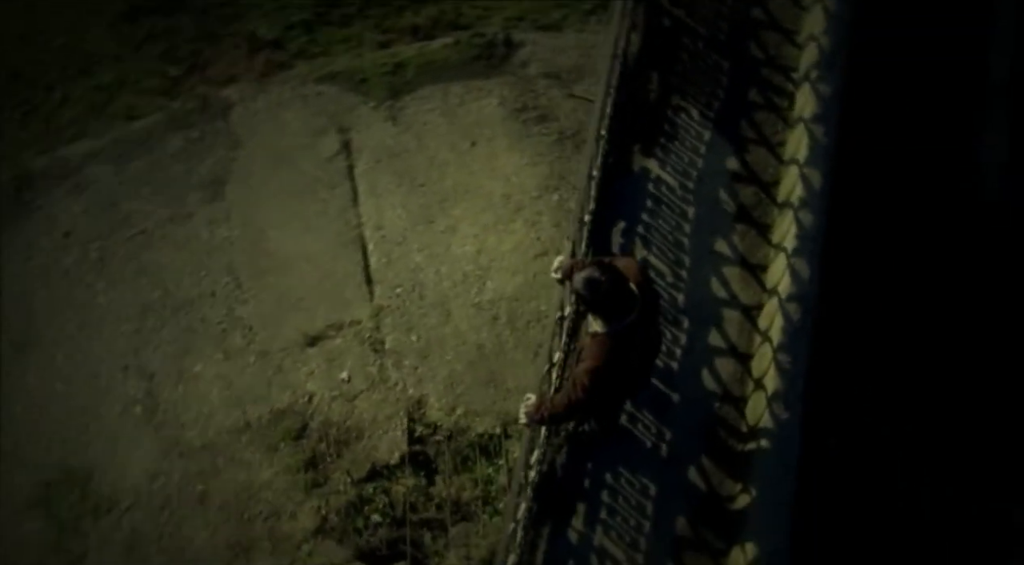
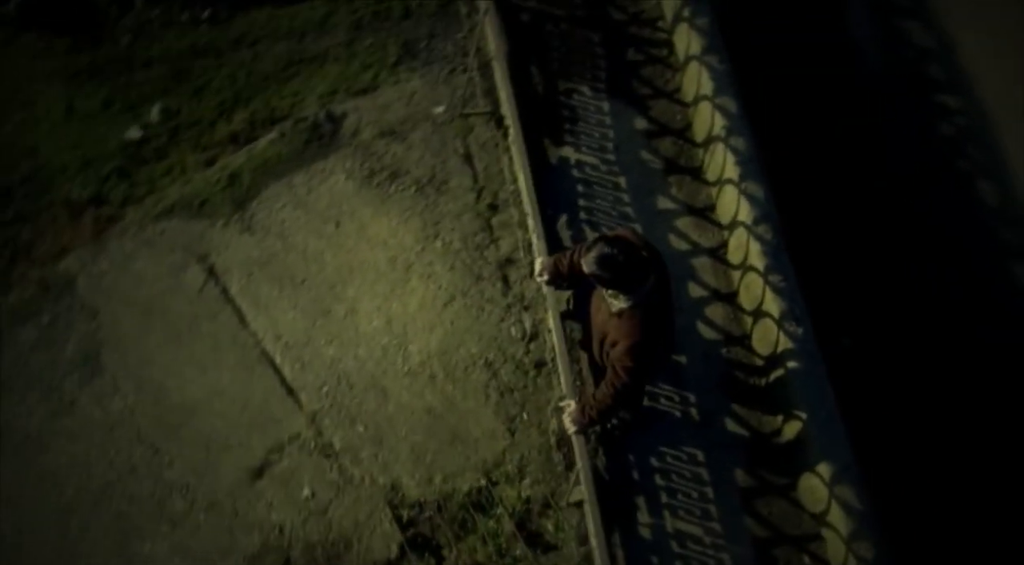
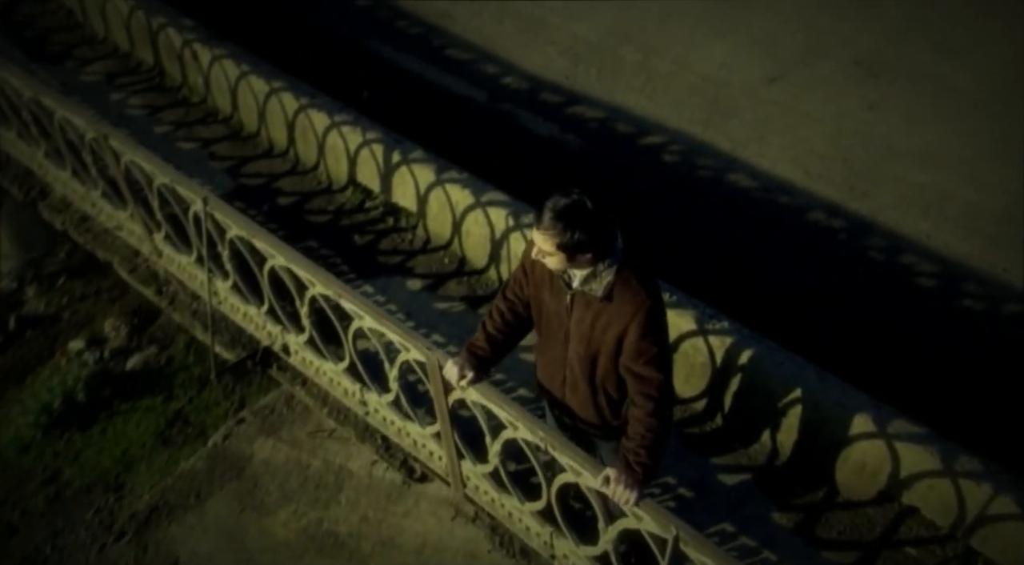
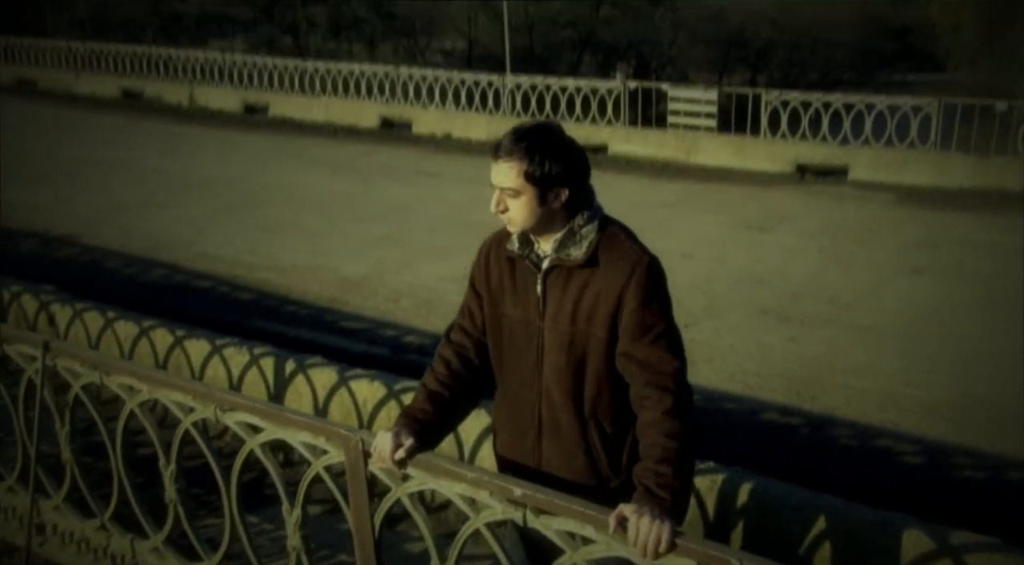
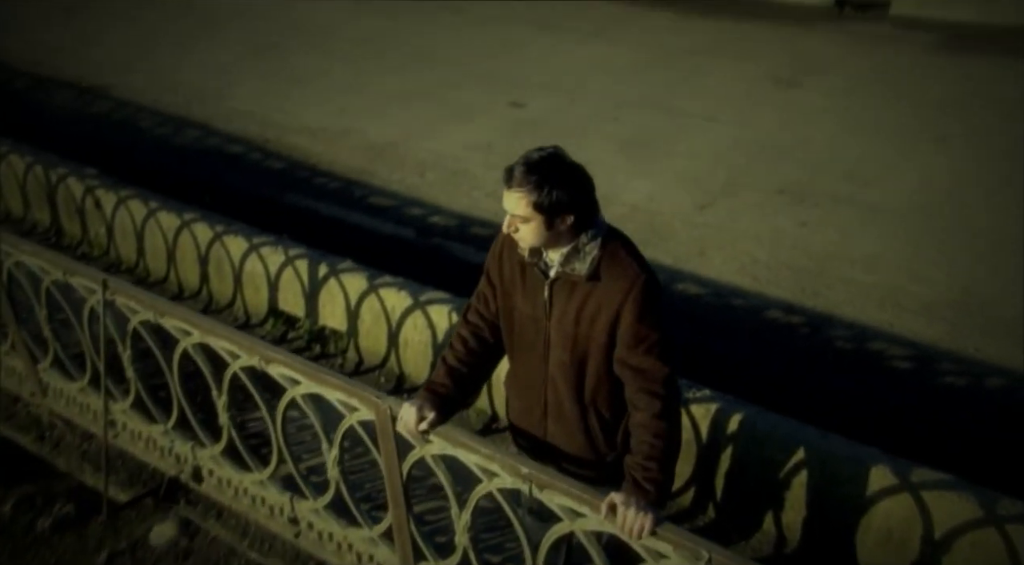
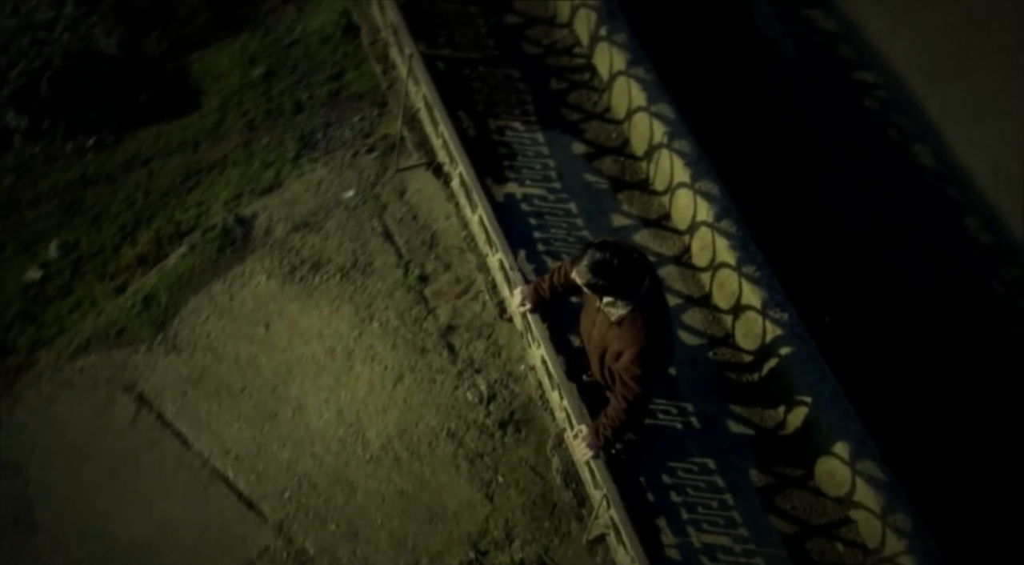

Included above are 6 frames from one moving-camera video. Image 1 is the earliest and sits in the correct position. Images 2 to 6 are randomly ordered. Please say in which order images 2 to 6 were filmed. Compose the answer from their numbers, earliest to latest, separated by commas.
2, 6, 3, 5, 4
